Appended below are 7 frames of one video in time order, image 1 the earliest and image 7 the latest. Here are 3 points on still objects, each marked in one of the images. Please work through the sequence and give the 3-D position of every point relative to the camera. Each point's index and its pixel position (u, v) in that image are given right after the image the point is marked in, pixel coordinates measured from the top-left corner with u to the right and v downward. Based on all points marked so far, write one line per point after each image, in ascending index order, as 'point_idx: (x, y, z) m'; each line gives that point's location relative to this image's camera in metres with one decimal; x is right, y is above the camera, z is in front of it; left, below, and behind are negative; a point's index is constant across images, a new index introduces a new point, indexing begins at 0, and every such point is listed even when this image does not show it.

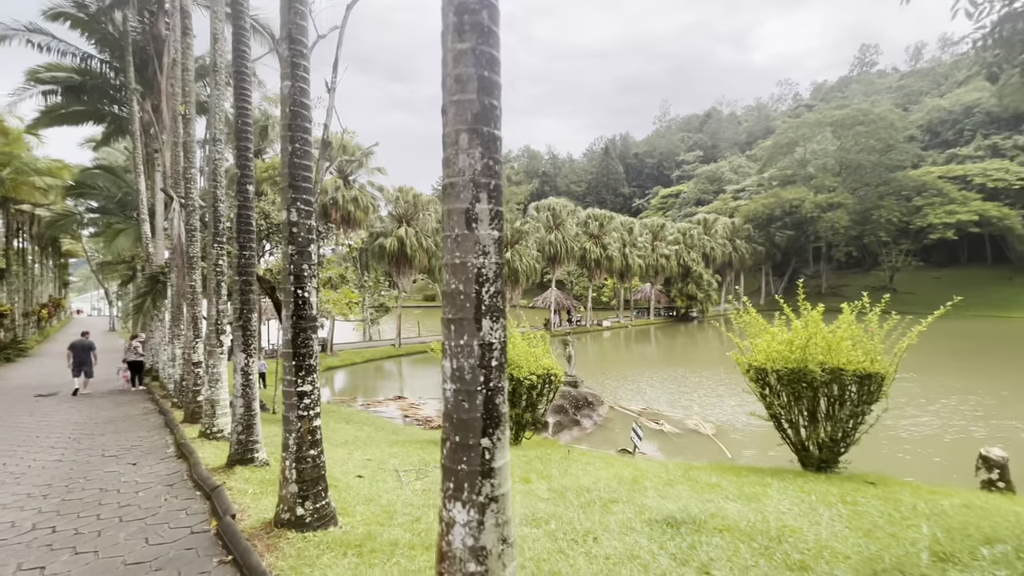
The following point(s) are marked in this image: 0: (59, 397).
0: (-12.3, -3.0, +12.5) m
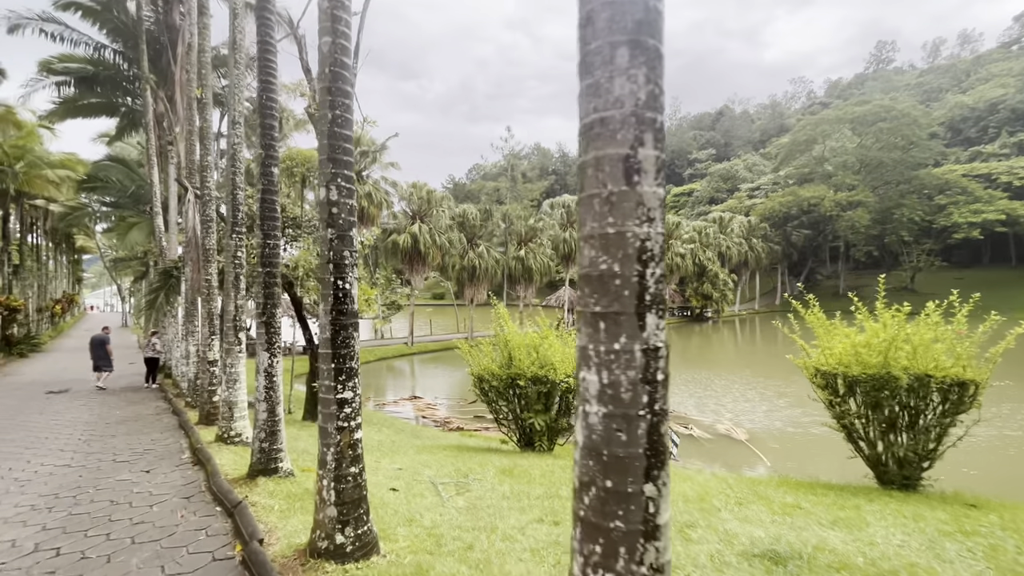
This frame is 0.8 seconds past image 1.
0: (-11.7, -2.8, +12.1) m
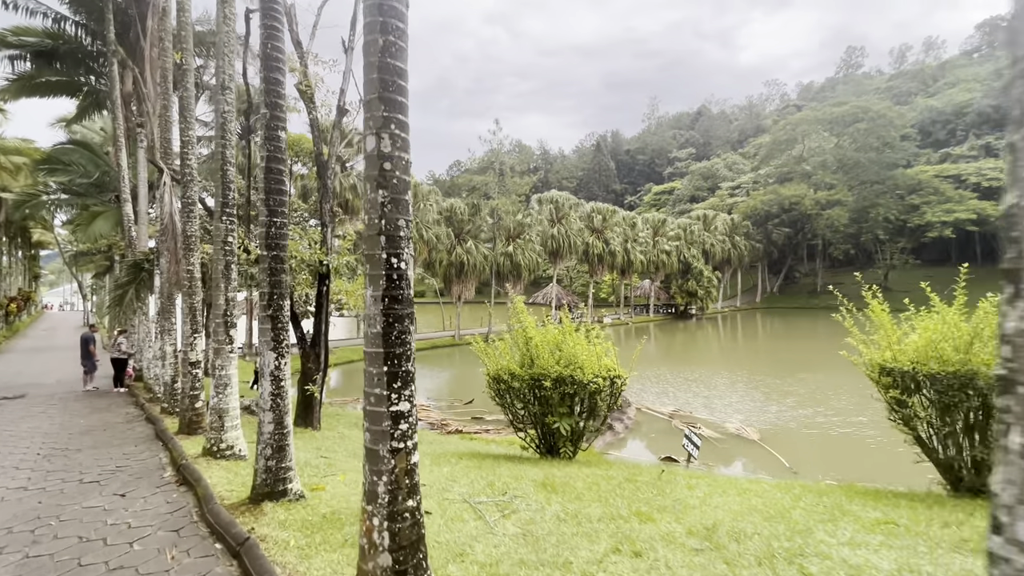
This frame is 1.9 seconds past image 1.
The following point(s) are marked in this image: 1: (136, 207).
0: (-11.5, -2.7, +10.9) m
1: (-11.2, +2.4, +13.6) m
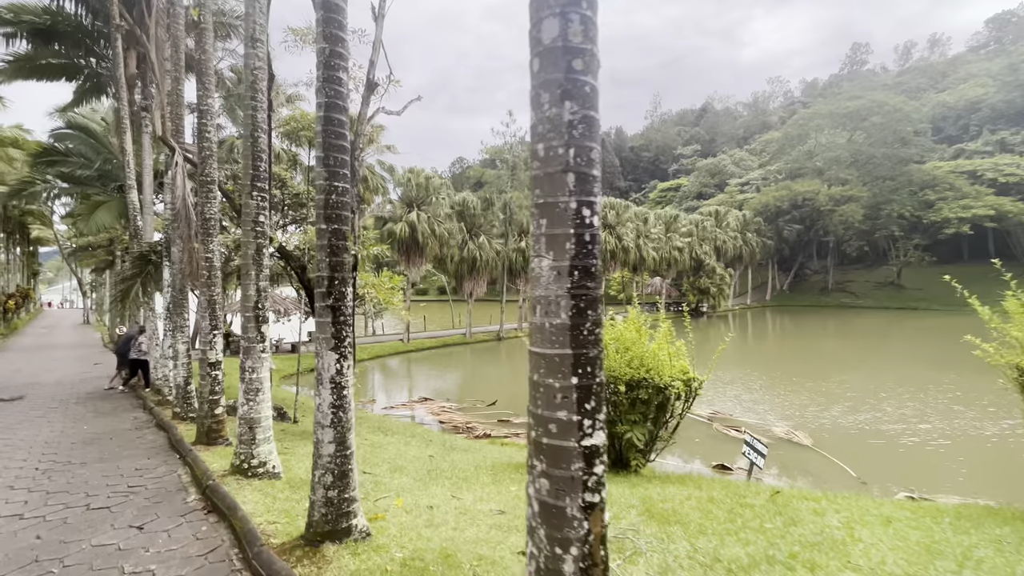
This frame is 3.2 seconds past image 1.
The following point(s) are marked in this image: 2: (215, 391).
0: (-10.7, -2.5, +10.0) m
1: (-10.3, +2.6, +12.7) m
2: (-4.2, -1.5, +6.4) m
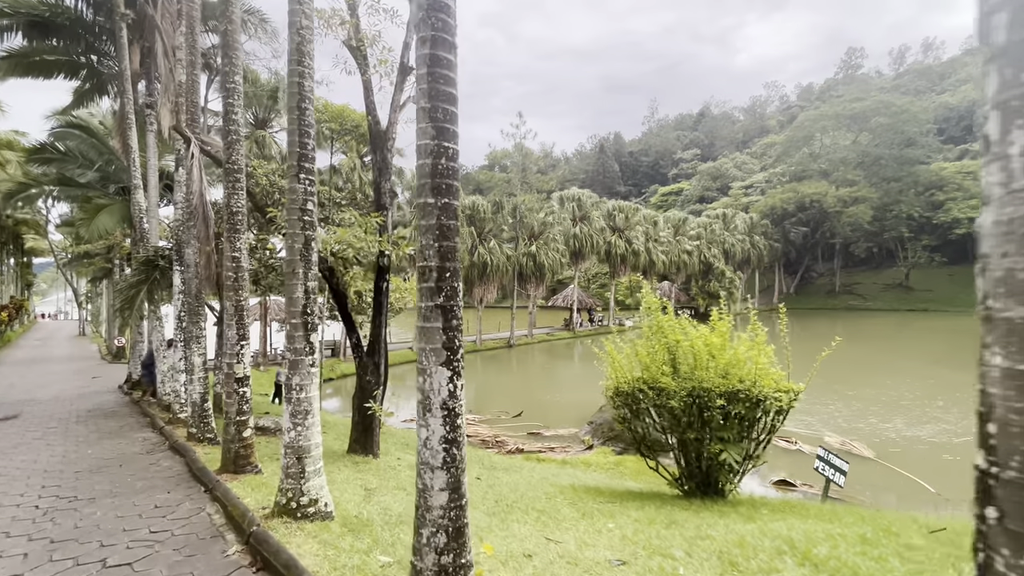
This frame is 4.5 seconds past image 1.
0: (-9.8, -2.7, +9.1) m
1: (-9.5, +2.4, +11.9) m
2: (-3.3, -1.5, +5.6) m
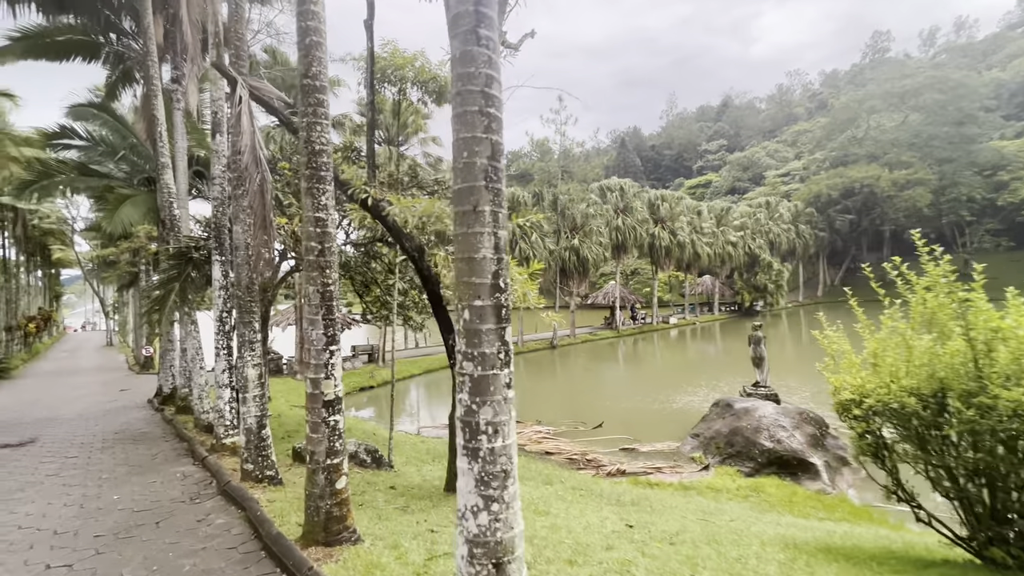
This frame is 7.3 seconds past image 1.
0: (-7.8, -2.7, +7.5) m
1: (-7.6, +2.4, +10.3) m
2: (-1.5, -1.3, +3.7) m
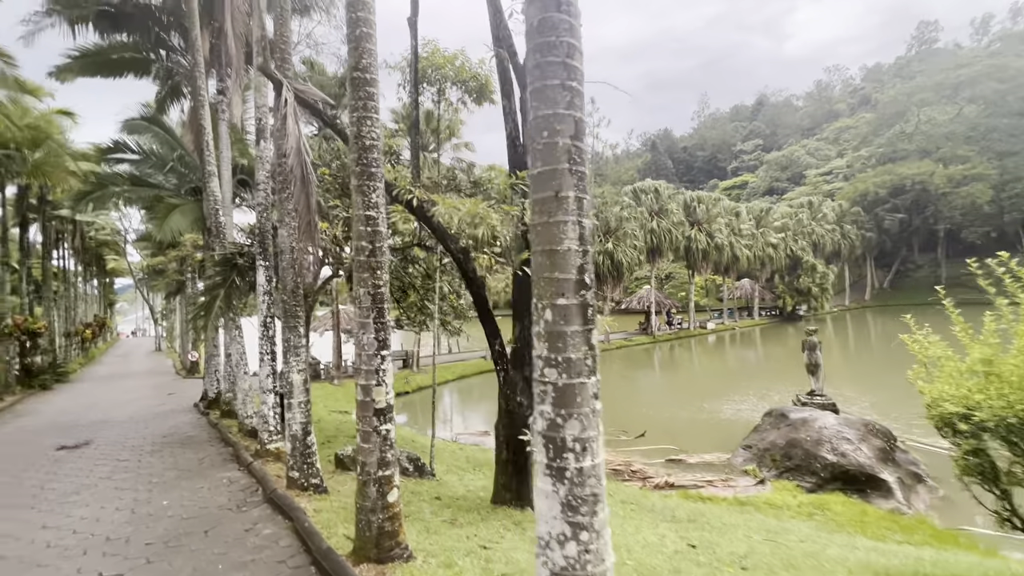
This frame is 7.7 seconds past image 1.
0: (-7.1, -2.8, +7.7) m
1: (-6.7, +2.2, +10.5) m
2: (-1.0, -1.3, +3.5) m
